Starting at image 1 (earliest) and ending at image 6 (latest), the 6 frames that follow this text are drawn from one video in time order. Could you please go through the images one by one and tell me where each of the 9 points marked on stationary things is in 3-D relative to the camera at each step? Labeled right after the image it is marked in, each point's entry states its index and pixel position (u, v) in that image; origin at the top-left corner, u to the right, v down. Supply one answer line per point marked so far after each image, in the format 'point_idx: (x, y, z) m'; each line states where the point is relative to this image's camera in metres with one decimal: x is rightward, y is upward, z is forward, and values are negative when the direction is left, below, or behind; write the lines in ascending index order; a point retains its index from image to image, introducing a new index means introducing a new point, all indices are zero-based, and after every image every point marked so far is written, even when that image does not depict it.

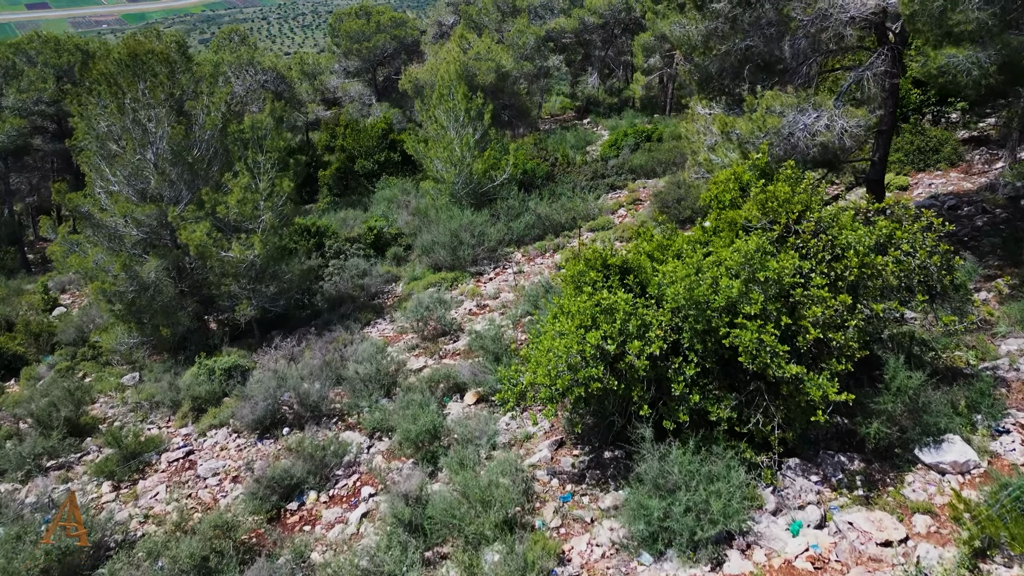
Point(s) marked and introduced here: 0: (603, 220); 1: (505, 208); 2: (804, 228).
0: (+1.5, +1.1, +11.7) m
1: (-0.1, +1.3, +12.2) m
2: (+1.9, +0.4, +4.6) m
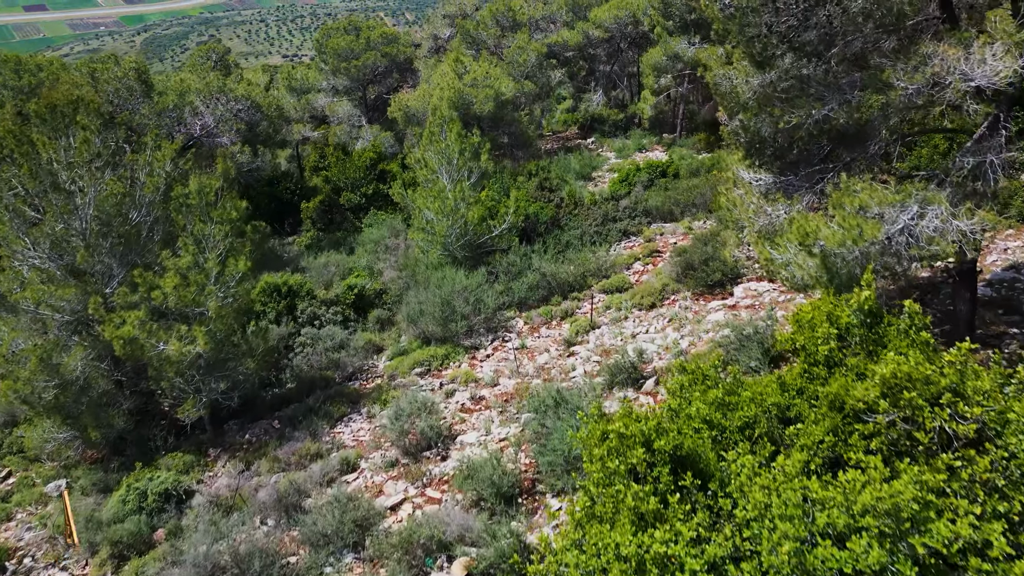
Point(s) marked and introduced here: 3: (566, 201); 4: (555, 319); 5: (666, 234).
0: (+1.5, +0.1, +10.2) m
1: (-0.1, +0.4, +10.6) m
2: (+1.9, -0.6, +3.1) m
3: (+1.0, +1.6, +13.2) m
4: (+0.6, -0.4, +9.6) m
5: (+2.5, +0.9, +11.9) m
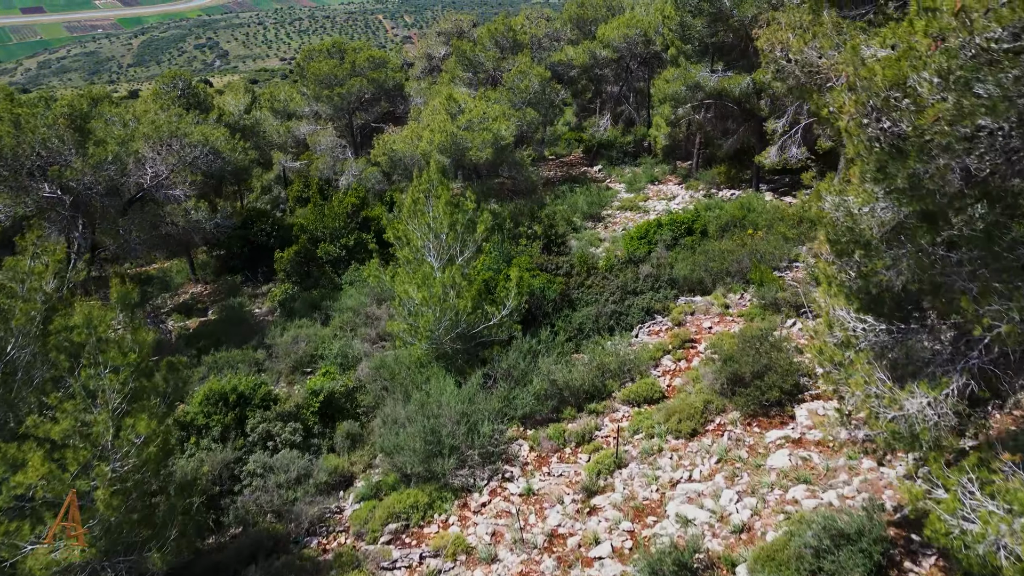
0: (+1.5, -1.1, +8.2) m
1: (-0.1, -0.9, +8.7) m
2: (+1.9, -1.8, +1.1) m
3: (+1.0, +0.3, +11.3) m
4: (+0.6, -1.7, +7.6) m
5: (+2.6, -0.4, +10.0) m
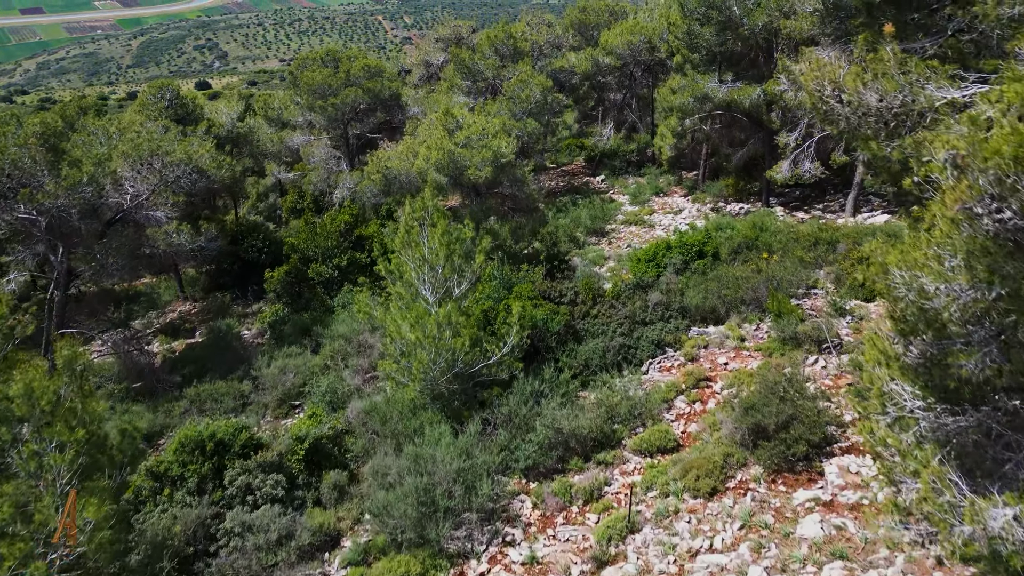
0: (+1.5, -1.5, +7.6) m
1: (-0.1, -1.3, +8.0) m
2: (+1.9, -2.2, +0.4) m
3: (+1.0, -0.1, +10.6) m
4: (+0.6, -2.1, +7.0) m
5: (+2.6, -0.8, +9.3) m
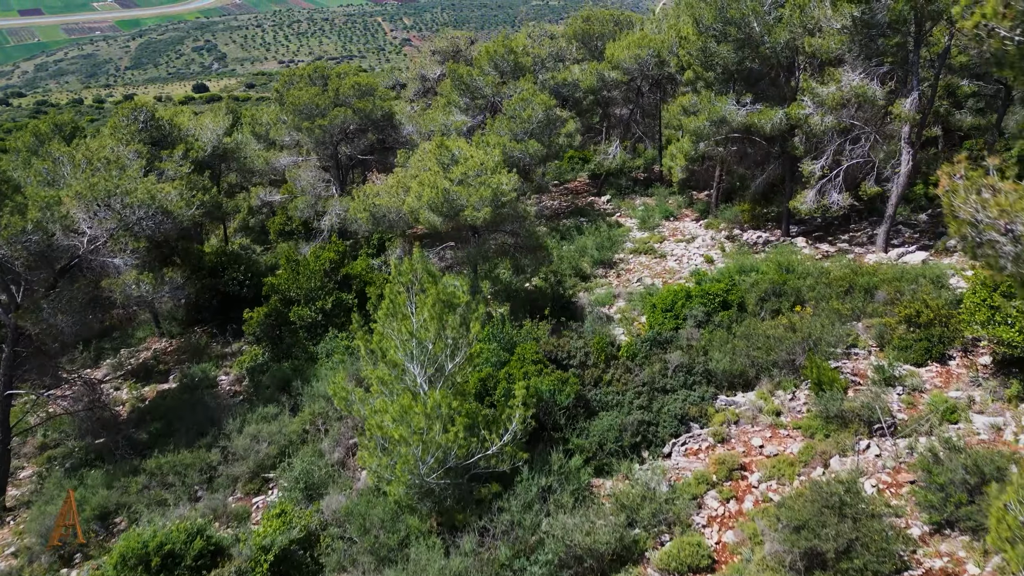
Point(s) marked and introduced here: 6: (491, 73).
0: (+1.6, -2.3, +6.4) m
1: (0.0, -2.1, +6.8) m
2: (+2.0, -3.0, -0.8) m
3: (+1.0, -0.9, +9.4) m
4: (+0.6, -2.8, +5.8) m
5: (+2.6, -1.6, +8.1) m
6: (-0.6, +5.9, +19.7) m
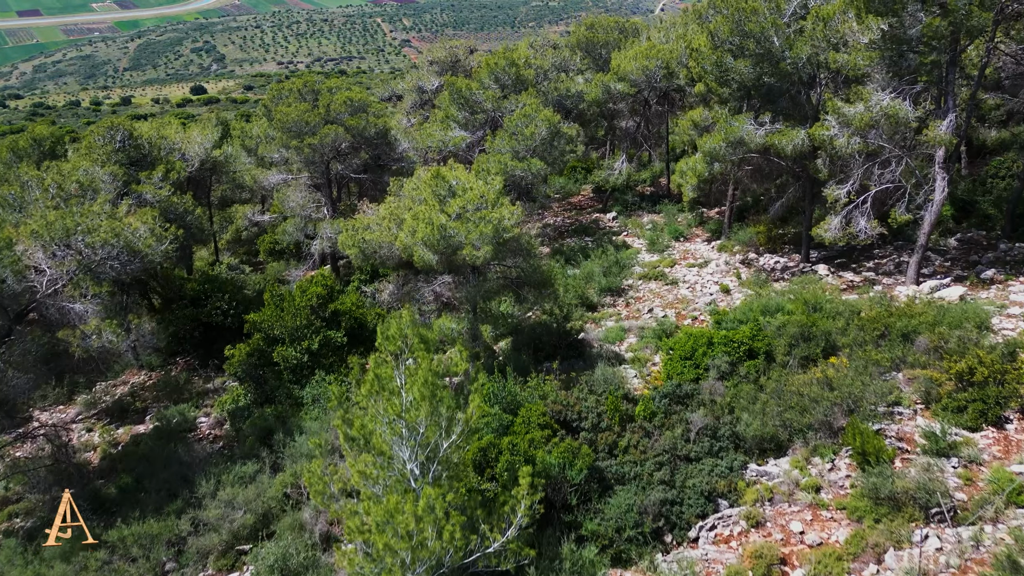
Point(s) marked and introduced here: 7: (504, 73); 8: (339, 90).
0: (+1.6, -2.9, +5.4) m
1: (0.0, -2.7, +5.8) m
2: (+2.0, -3.6, -1.7) m
3: (+1.1, -1.5, +8.4) m
4: (+0.7, -3.4, +4.8) m
5: (+2.6, -2.2, +7.2) m
6: (-0.6, +5.3, +18.7) m
7: (-0.2, +5.8, +19.0) m
8: (-4.1, +4.8, +17.2) m
